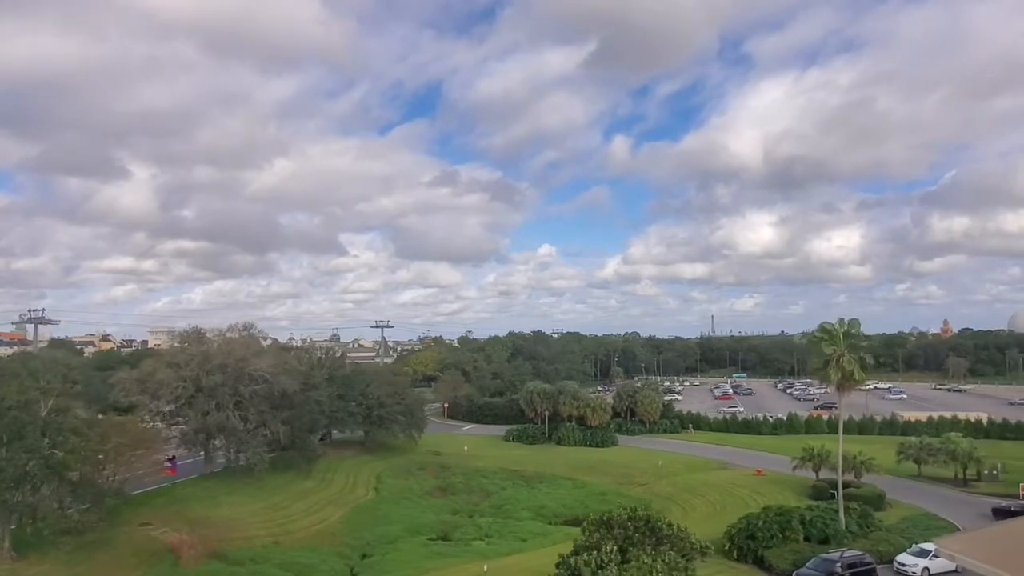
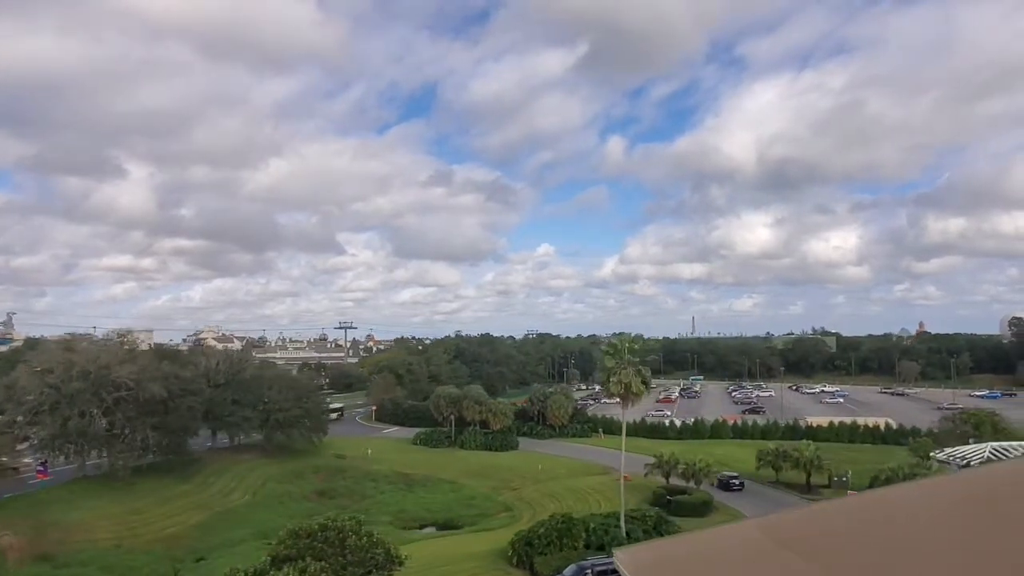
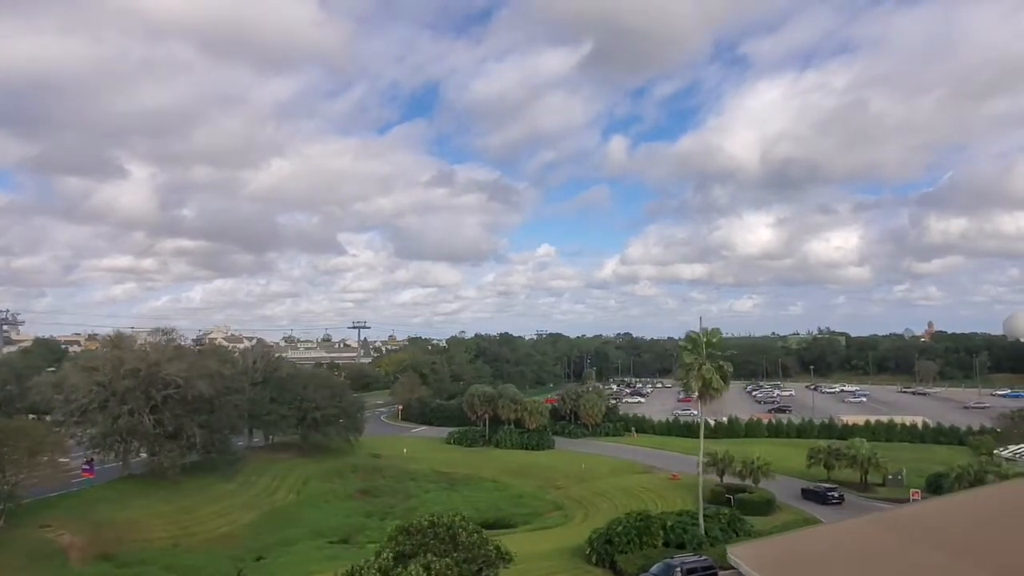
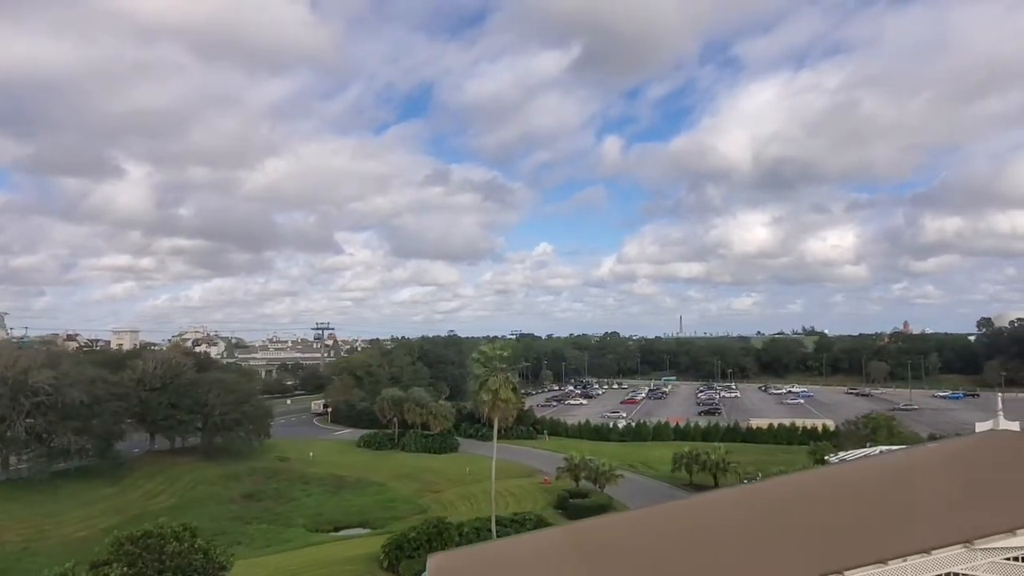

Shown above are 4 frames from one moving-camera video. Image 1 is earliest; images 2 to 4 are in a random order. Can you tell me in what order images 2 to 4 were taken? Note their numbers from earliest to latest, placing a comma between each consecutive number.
3, 2, 4
